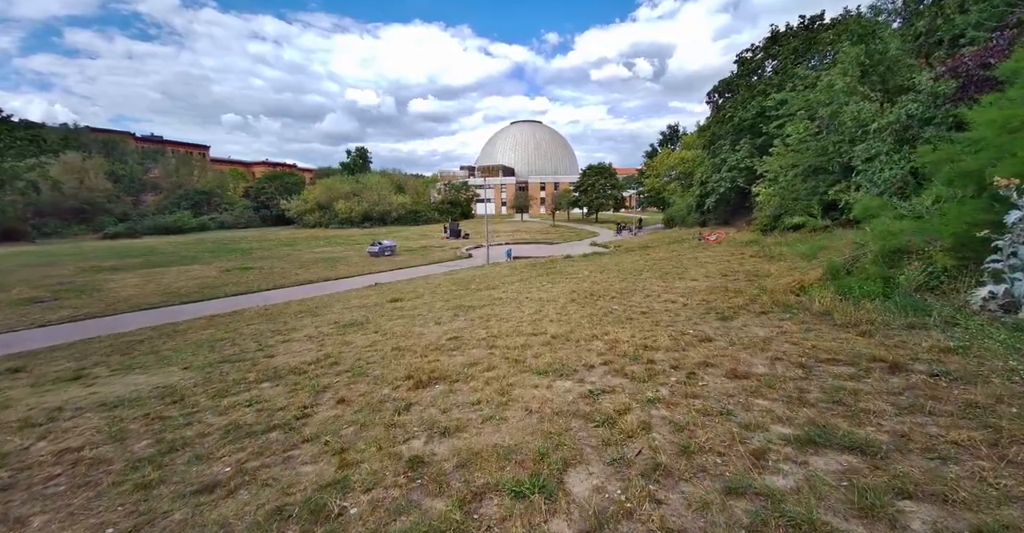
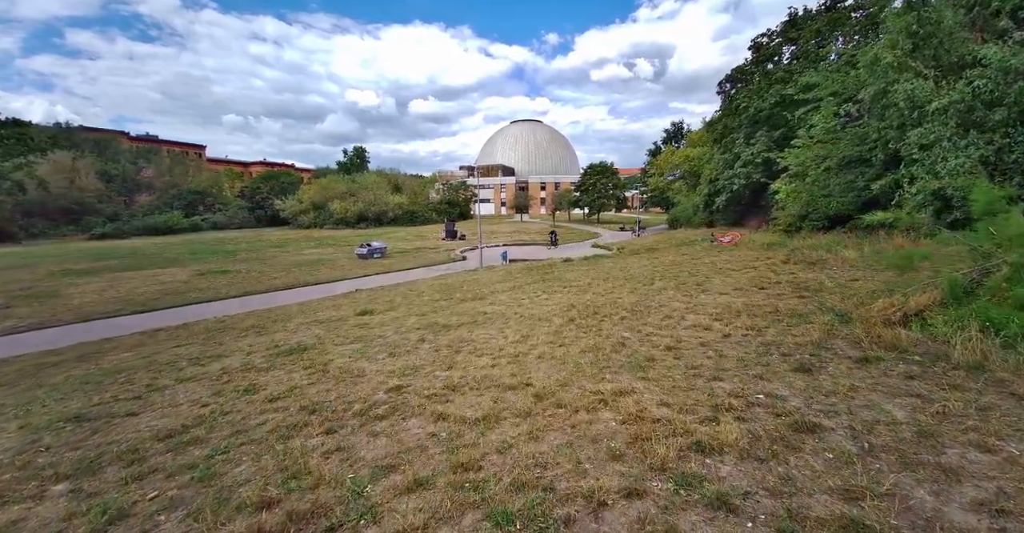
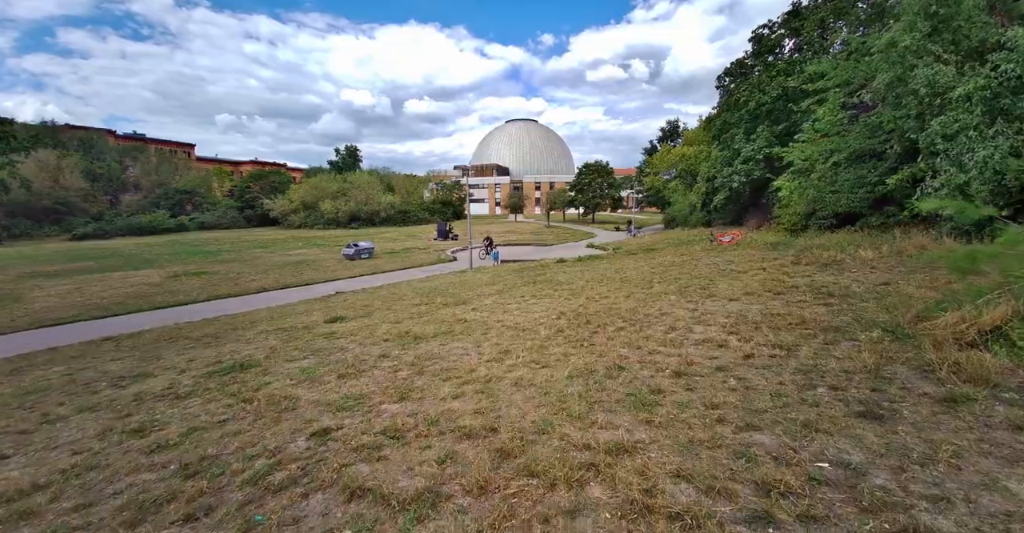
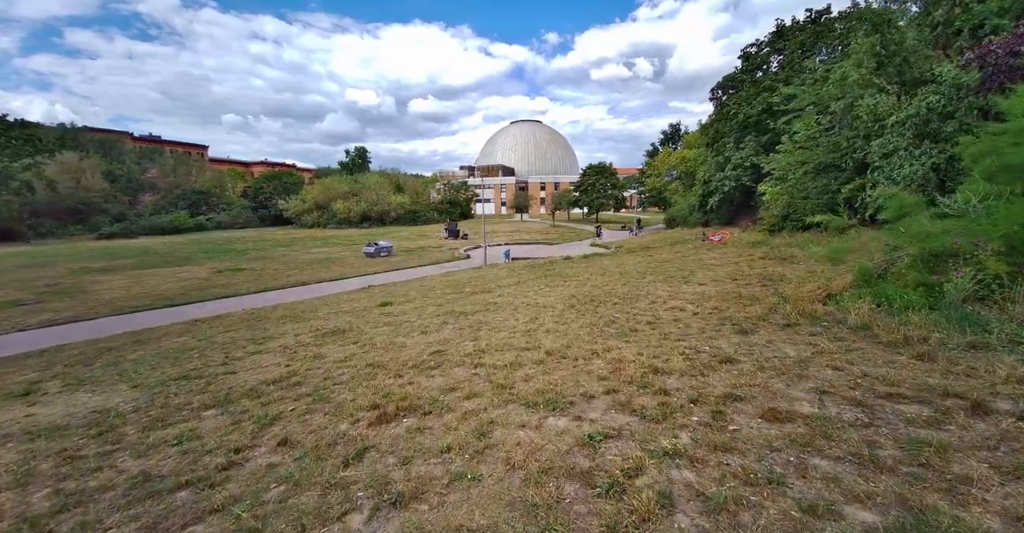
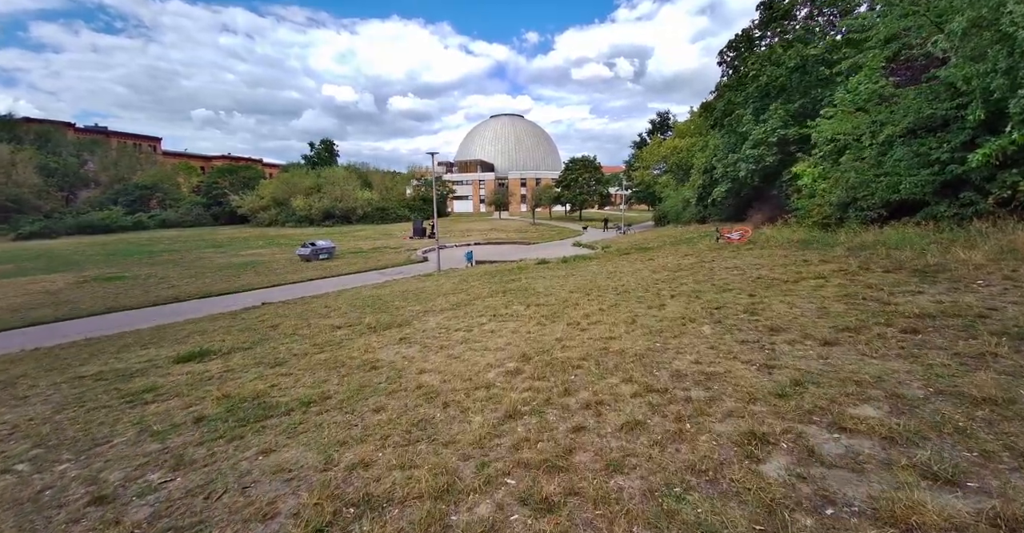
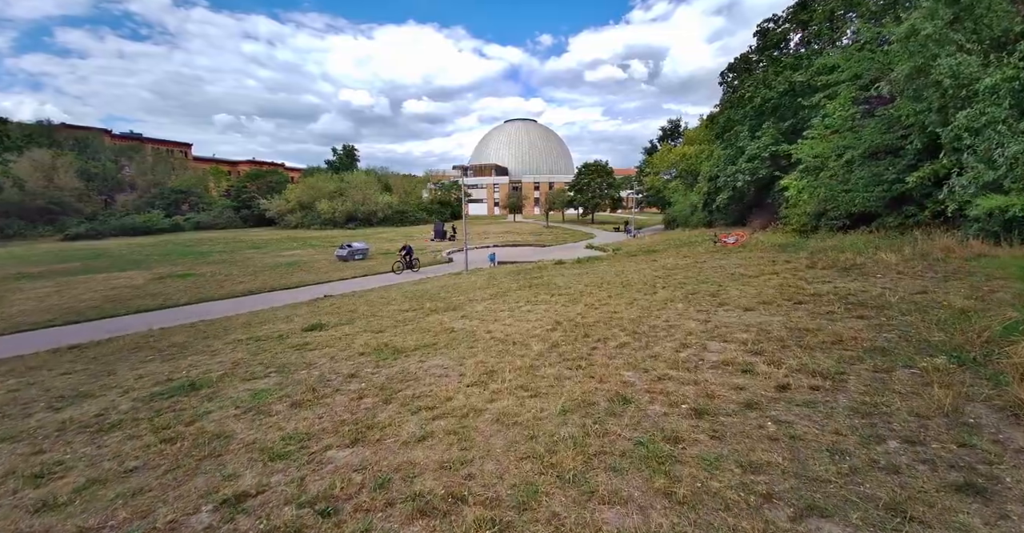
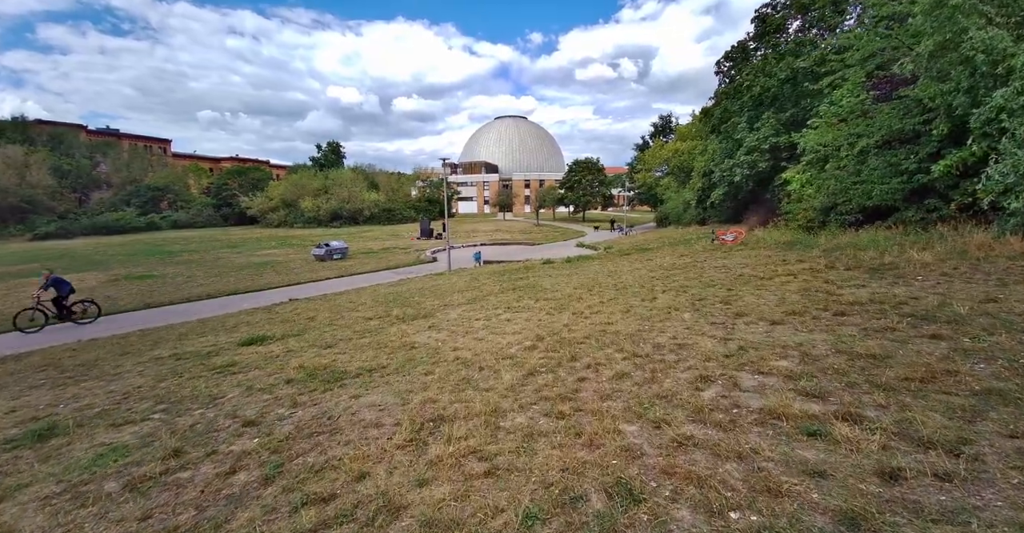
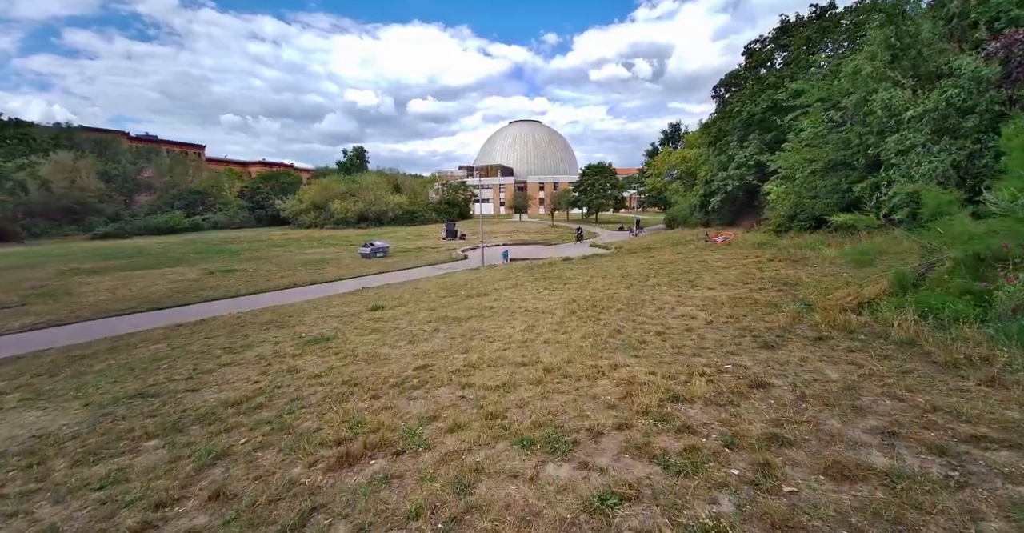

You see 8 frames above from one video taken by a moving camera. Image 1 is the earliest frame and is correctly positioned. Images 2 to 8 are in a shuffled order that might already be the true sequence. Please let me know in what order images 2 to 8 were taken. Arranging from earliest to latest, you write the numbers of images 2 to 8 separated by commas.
4, 8, 2, 3, 6, 7, 5
